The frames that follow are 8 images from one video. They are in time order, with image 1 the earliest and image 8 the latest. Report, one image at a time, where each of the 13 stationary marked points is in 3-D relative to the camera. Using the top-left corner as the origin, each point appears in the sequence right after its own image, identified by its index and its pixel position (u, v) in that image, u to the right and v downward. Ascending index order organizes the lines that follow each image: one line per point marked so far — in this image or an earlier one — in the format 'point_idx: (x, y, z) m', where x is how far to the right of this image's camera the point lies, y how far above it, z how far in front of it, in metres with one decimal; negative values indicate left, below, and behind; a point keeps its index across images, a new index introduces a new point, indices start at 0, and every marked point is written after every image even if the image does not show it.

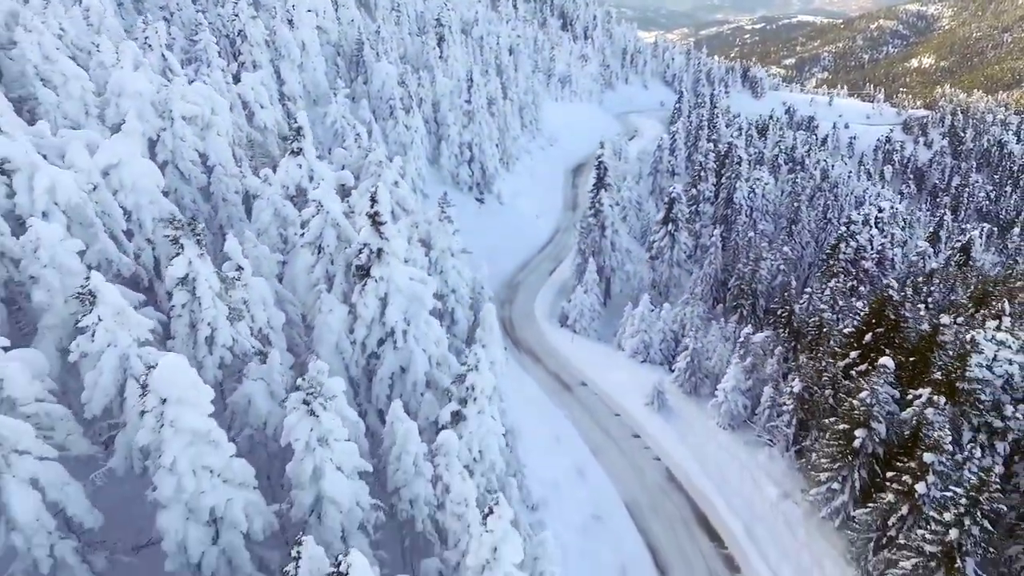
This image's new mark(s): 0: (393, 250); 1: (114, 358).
0: (-3.3, +1.4, +17.2) m
1: (-7.3, -1.2, +11.5) m
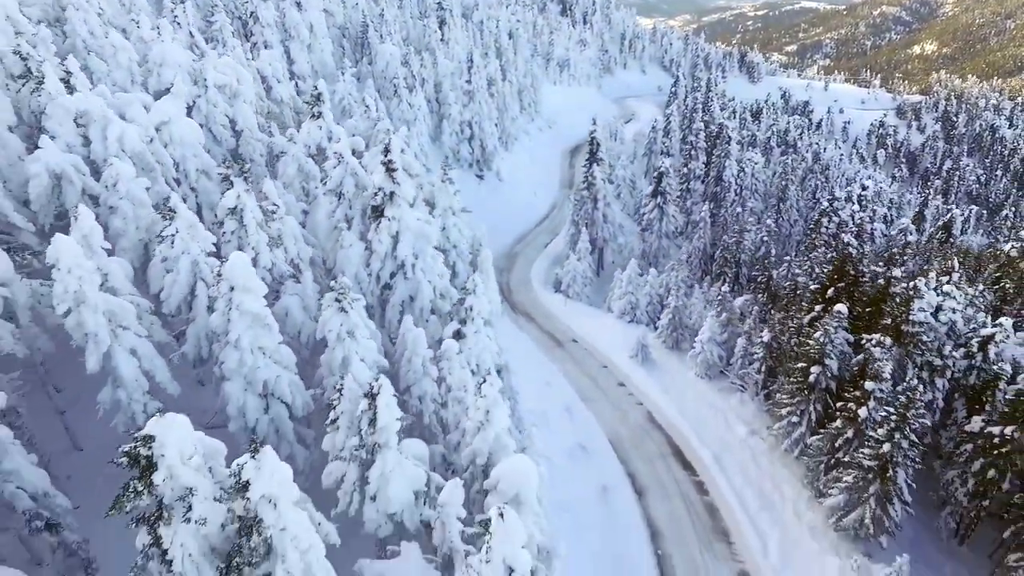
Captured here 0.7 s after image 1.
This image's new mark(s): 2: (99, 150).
0: (-3.6, +3.3, +20.1) m
1: (-7.6, +0.6, +14.4) m
2: (-11.2, +3.8, +16.7) m
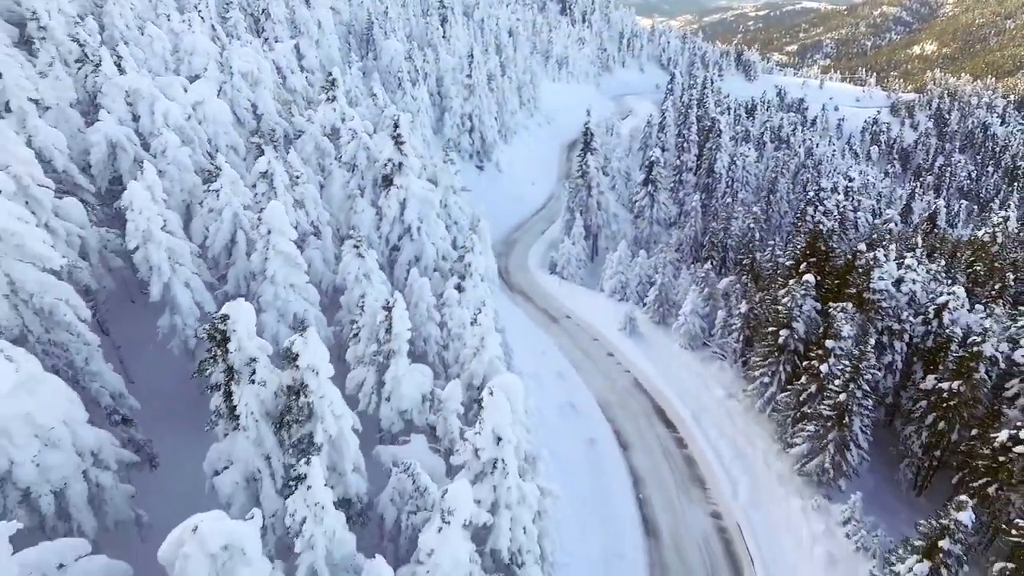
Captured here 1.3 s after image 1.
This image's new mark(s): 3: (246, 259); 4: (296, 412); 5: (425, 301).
0: (-3.8, +4.7, +22.6) m
1: (-7.8, +2.0, +17.0) m
2: (-11.5, +5.2, +19.2) m
3: (-7.4, +0.9, +16.9) m
4: (-3.9, -2.2, +11.0) m
5: (-2.8, -0.5, +19.4) m
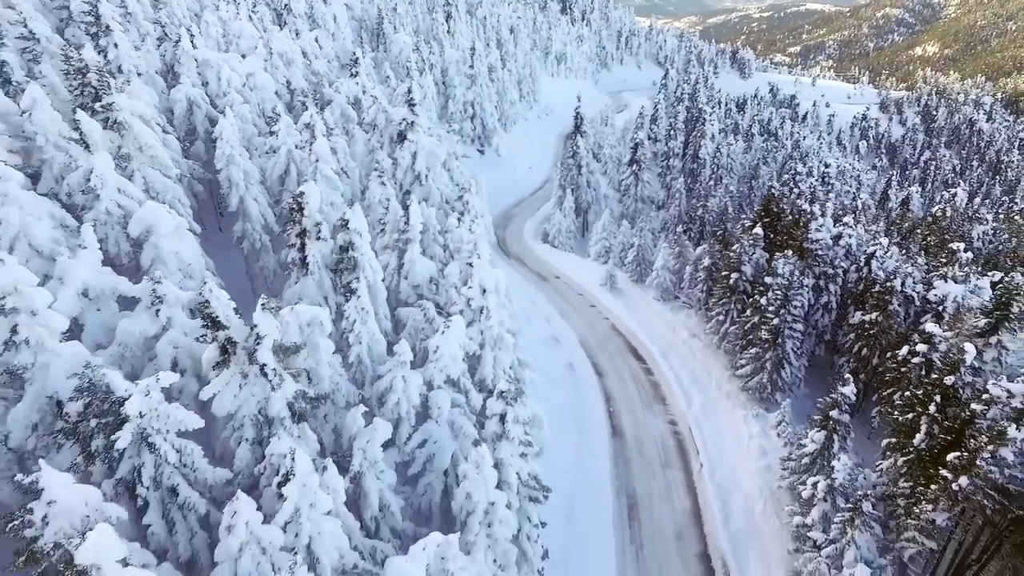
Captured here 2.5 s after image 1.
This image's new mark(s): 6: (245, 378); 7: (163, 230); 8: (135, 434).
0: (-4.2, +7.5, +27.9) m
1: (-8.3, +4.9, +22.2) m
2: (-11.9, +8.1, +24.5) m
3: (-7.8, +3.7, +22.2) m
4: (-4.4, +0.7, +16.3) m
5: (-3.2, +2.4, +24.6) m
6: (-5.2, -1.7, +11.8) m
7: (-8.2, +1.4, +14.3) m
8: (-6.1, -2.4, +9.8) m
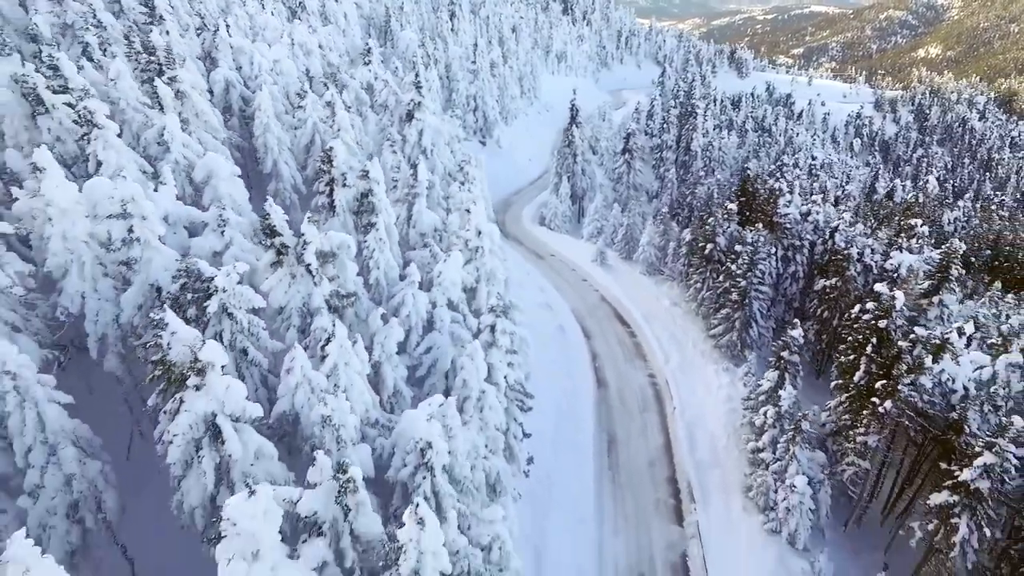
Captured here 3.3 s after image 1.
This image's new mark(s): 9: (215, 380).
0: (-4.4, +9.5, +31.5) m
1: (-8.5, +6.8, +25.9) m
2: (-12.1, +10.0, +28.2) m
3: (-8.1, +5.7, +25.8) m
4: (-4.8, +2.6, +19.9) m
5: (-3.5, +4.3, +28.2) m
6: (-5.5, +0.3, +15.4) m
7: (-8.5, +3.4, +17.9) m
8: (-6.4, -0.4, +13.4) m
9: (-5.5, -1.7, +11.2) m
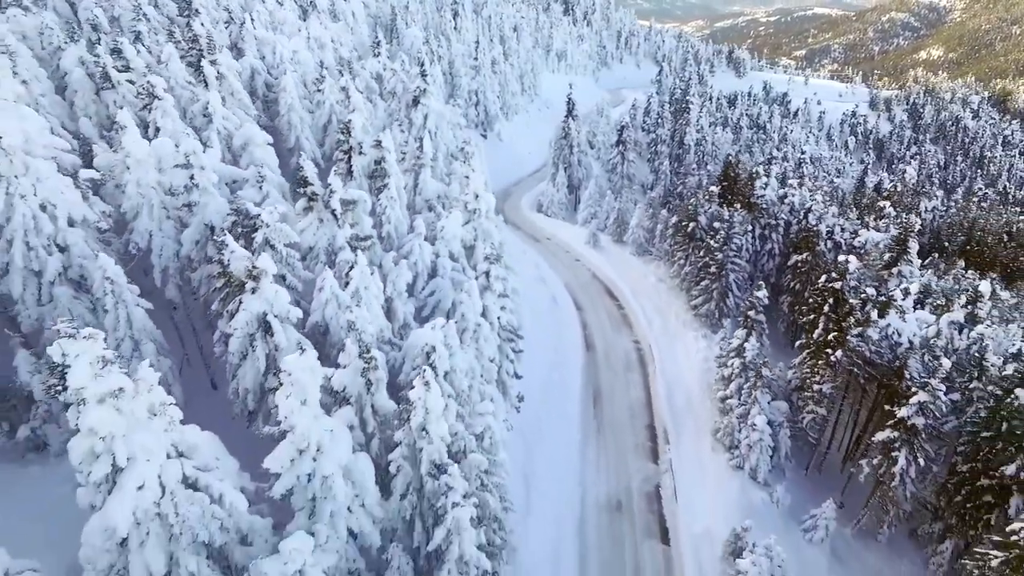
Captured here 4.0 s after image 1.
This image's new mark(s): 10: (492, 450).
0: (-4.6, +11.1, +34.6) m
1: (-8.8, +8.5, +29.1) m
2: (-12.4, +11.7, +31.4) m
3: (-8.4, +7.4, +29.0) m
4: (-5.0, +4.3, +23.0) m
5: (-3.7, +6.0, +31.4) m
6: (-5.8, +2.0, +18.6) m
7: (-8.8, +5.1, +21.1) m
8: (-6.7, +1.3, +16.6) m
9: (-5.8, +0.1, +14.4) m
10: (-0.6, -4.7, +17.6) m
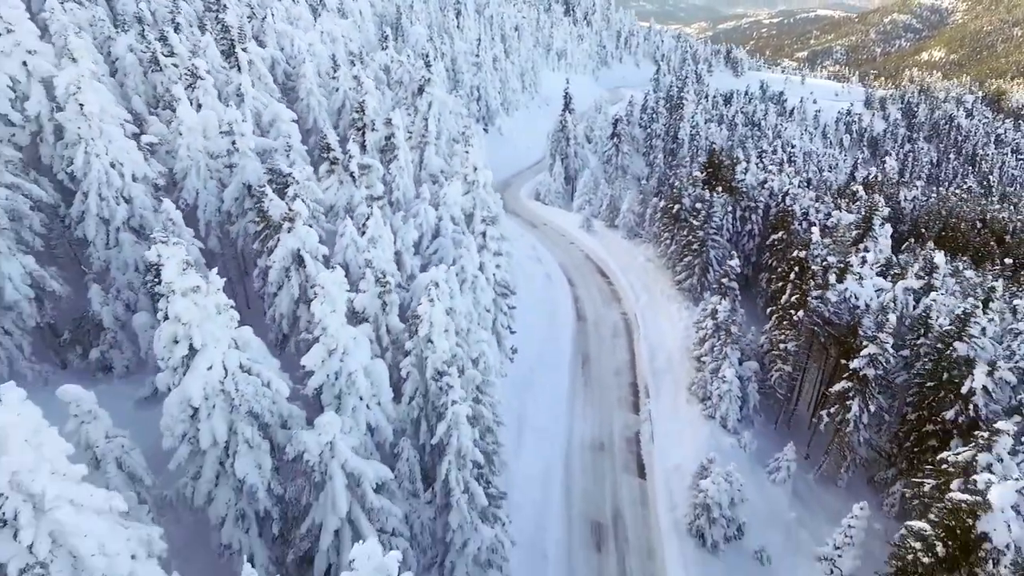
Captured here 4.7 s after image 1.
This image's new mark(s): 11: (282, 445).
0: (-4.8, +12.8, +37.8) m
1: (-9.0, +10.2, +32.2) m
2: (-12.5, +13.4, +34.6) m
3: (-8.6, +9.1, +32.1) m
4: (-5.3, +6.0, +26.2) m
5: (-3.9, +7.6, +34.5) m
6: (-6.1, +3.7, +21.7) m
7: (-9.1, +6.8, +24.2) m
8: (-7.0, +3.0, +19.7) m
9: (-6.1, +1.7, +17.5) m
10: (-0.9, -3.0, +20.6) m
11: (-5.9, -4.0, +15.7) m
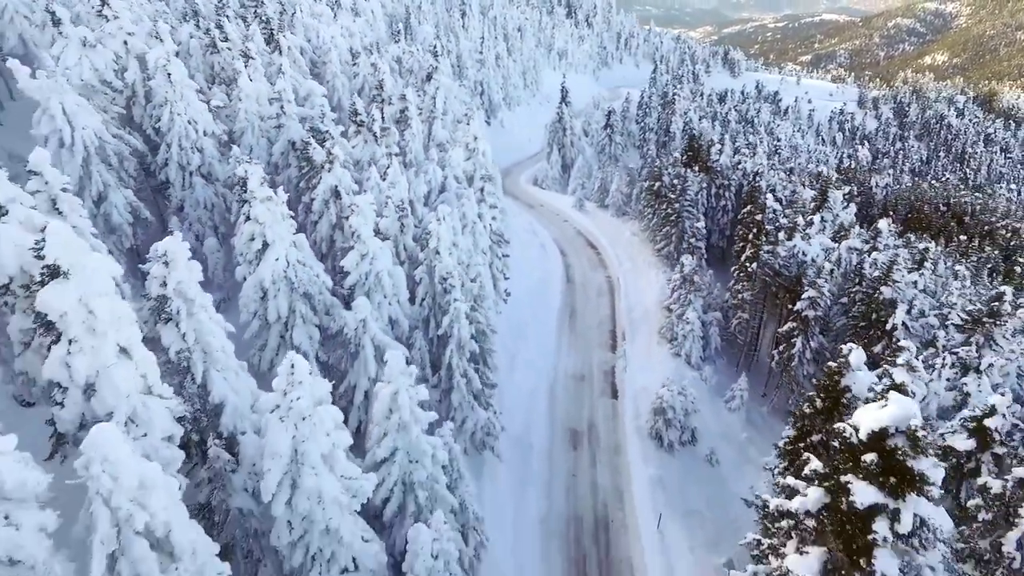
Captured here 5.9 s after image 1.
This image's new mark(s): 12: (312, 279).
0: (-5.0, +15.3, +42.9) m
1: (-9.2, +12.8, +37.4) m
2: (-12.7, +16.0, +39.8) m
3: (-8.8, +11.7, +37.3) m
4: (-5.6, +8.6, +31.3) m
5: (-4.2, +10.2, +39.7) m
6: (-6.4, +6.4, +26.8) m
7: (-9.4, +9.4, +29.4) m
8: (-7.4, +5.7, +24.8) m
9: (-6.5, +4.4, +22.6) m
10: (-1.2, -0.3, +25.7) m
11: (-6.3, -1.3, +20.7) m
12: (-6.5, +0.2, +19.7) m
